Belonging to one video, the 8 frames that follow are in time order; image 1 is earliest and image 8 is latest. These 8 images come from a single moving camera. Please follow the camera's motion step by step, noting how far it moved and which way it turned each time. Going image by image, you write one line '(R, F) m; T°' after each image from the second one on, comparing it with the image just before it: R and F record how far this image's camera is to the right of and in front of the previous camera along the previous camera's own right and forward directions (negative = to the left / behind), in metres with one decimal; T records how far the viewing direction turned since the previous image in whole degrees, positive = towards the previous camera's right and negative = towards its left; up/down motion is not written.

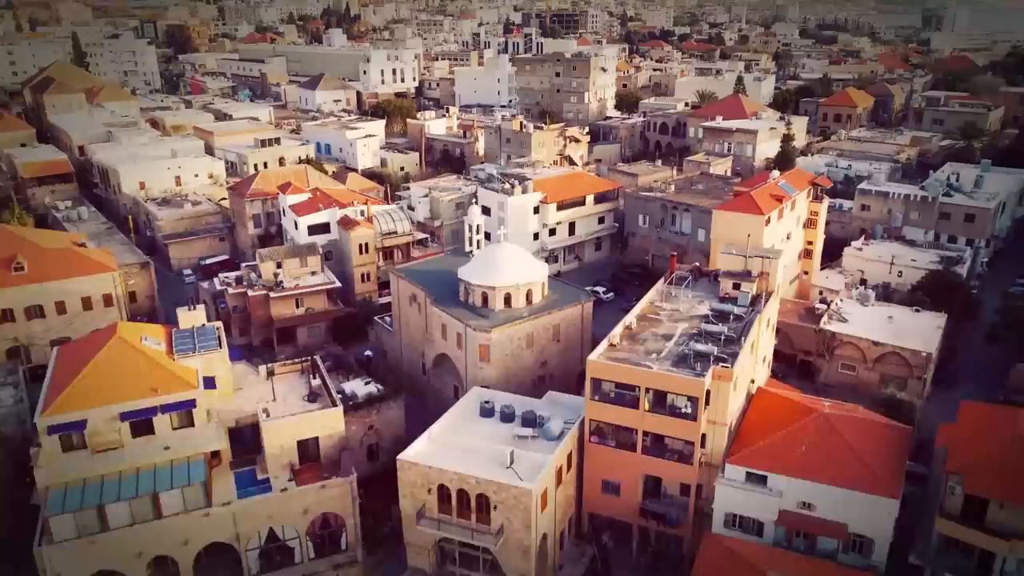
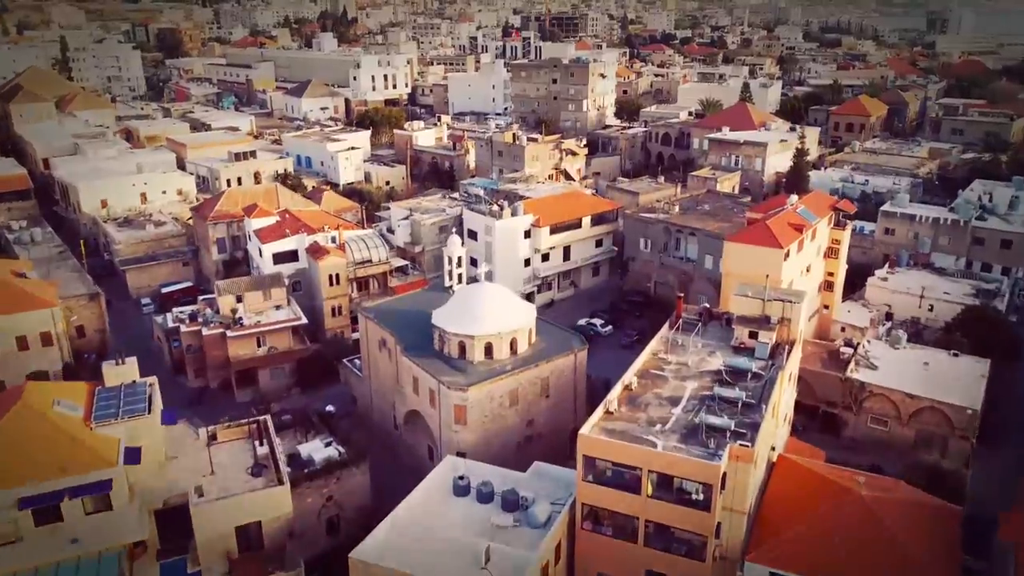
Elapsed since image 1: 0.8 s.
(+0.6, +3.7) m; 0°
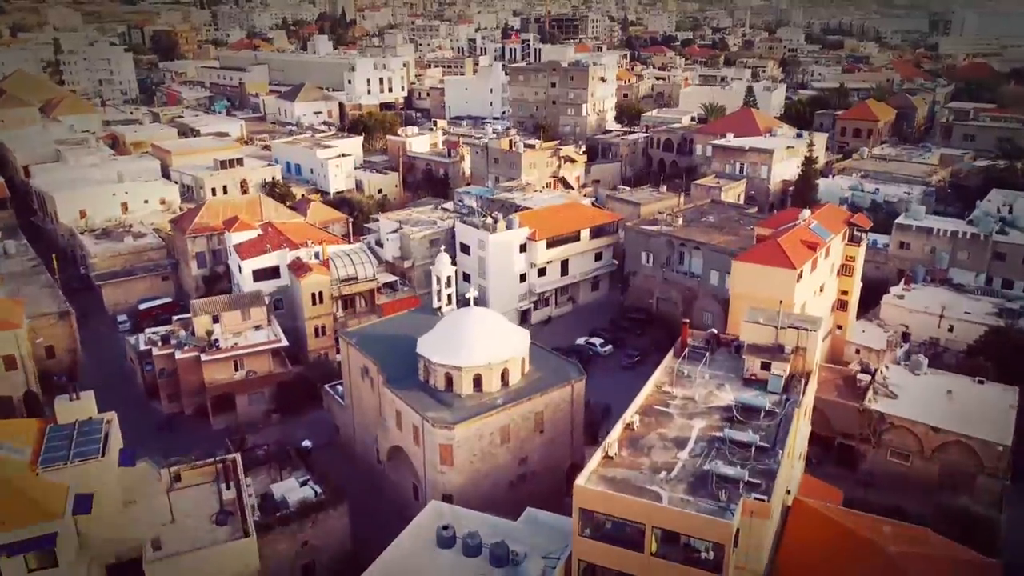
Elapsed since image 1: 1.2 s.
(+0.3, +1.9) m; 0°
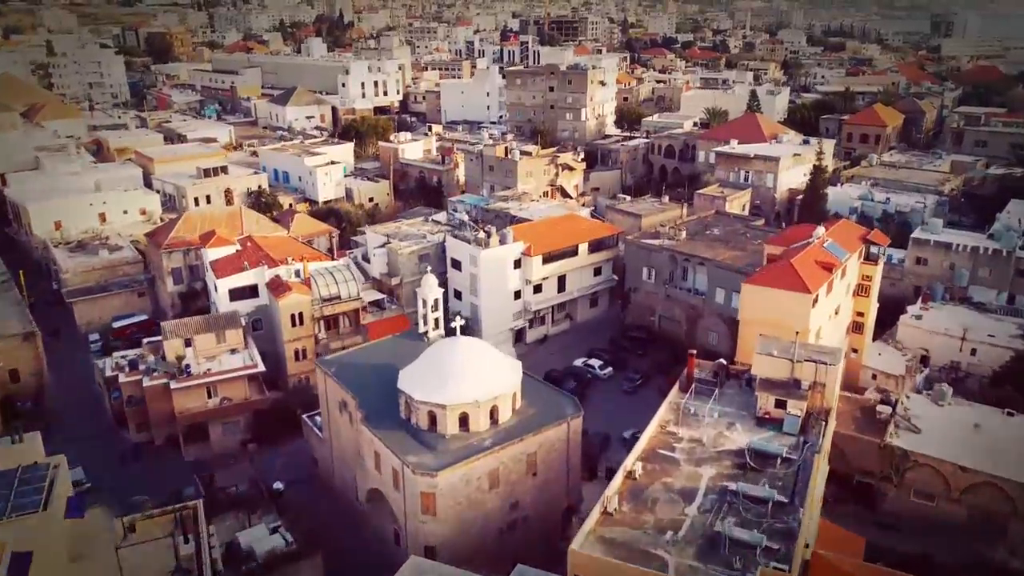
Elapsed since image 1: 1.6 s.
(+0.3, +1.9) m; 0°
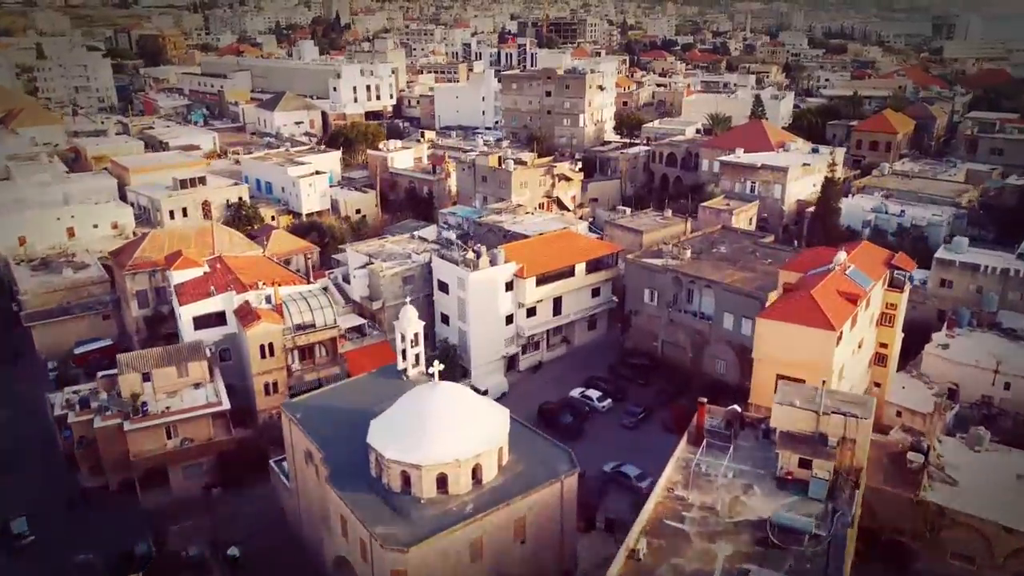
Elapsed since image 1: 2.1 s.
(+0.3, +2.5) m; 0°
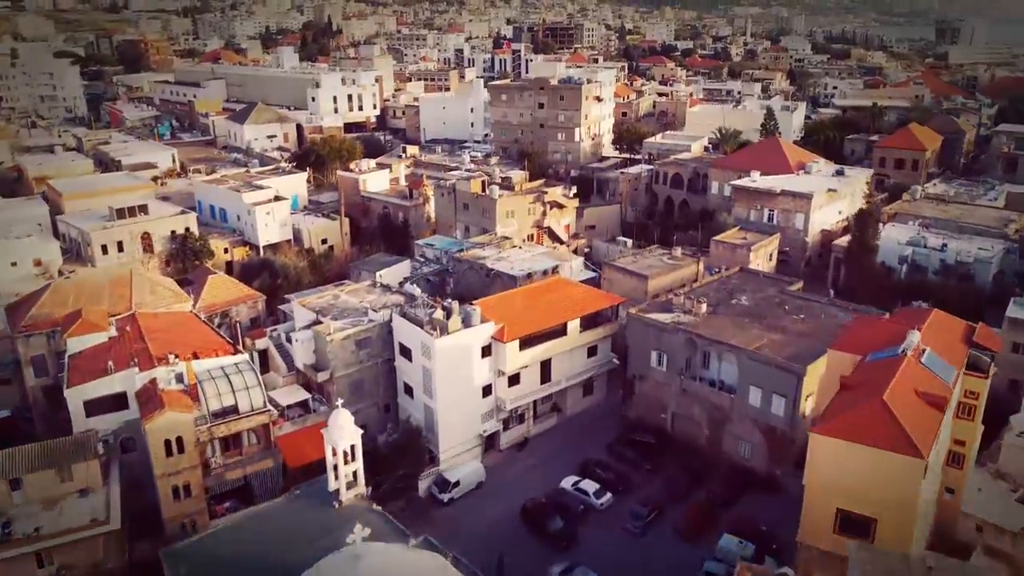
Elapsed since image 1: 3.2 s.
(+0.7, +5.6) m; 0°
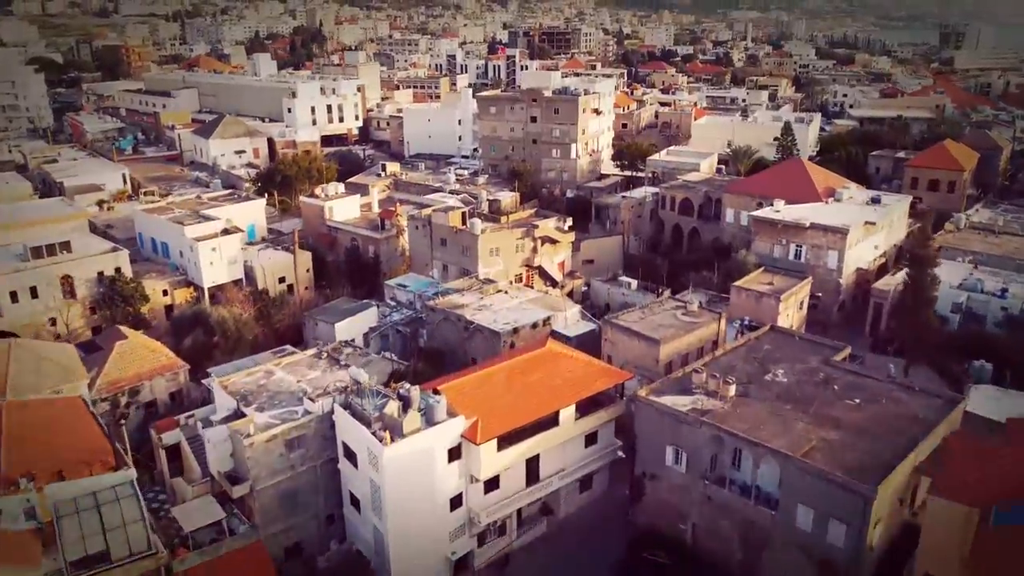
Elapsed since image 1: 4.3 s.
(+0.6, +5.7) m; 0°
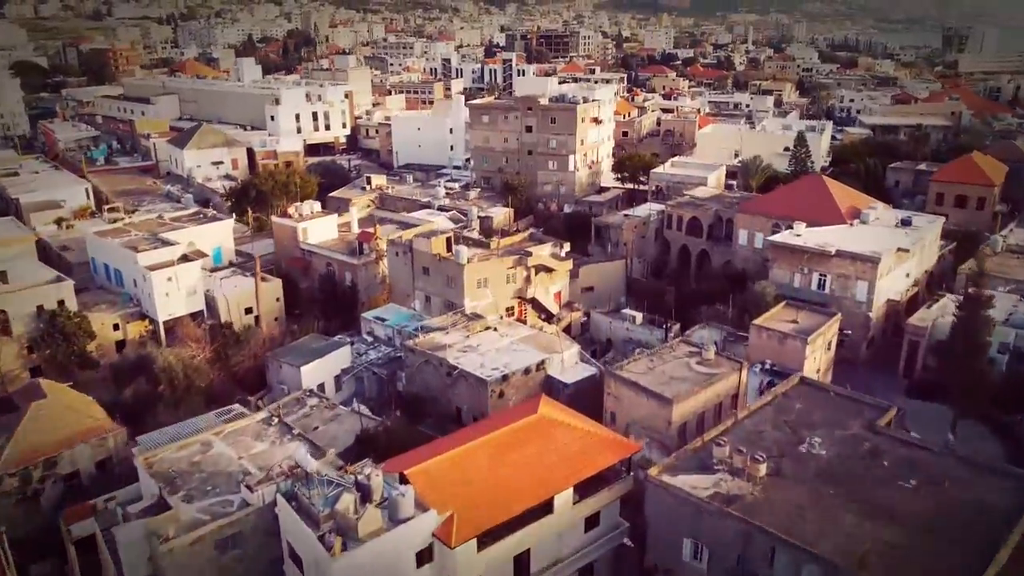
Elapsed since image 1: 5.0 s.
(+0.3, +3.7) m; 0°
